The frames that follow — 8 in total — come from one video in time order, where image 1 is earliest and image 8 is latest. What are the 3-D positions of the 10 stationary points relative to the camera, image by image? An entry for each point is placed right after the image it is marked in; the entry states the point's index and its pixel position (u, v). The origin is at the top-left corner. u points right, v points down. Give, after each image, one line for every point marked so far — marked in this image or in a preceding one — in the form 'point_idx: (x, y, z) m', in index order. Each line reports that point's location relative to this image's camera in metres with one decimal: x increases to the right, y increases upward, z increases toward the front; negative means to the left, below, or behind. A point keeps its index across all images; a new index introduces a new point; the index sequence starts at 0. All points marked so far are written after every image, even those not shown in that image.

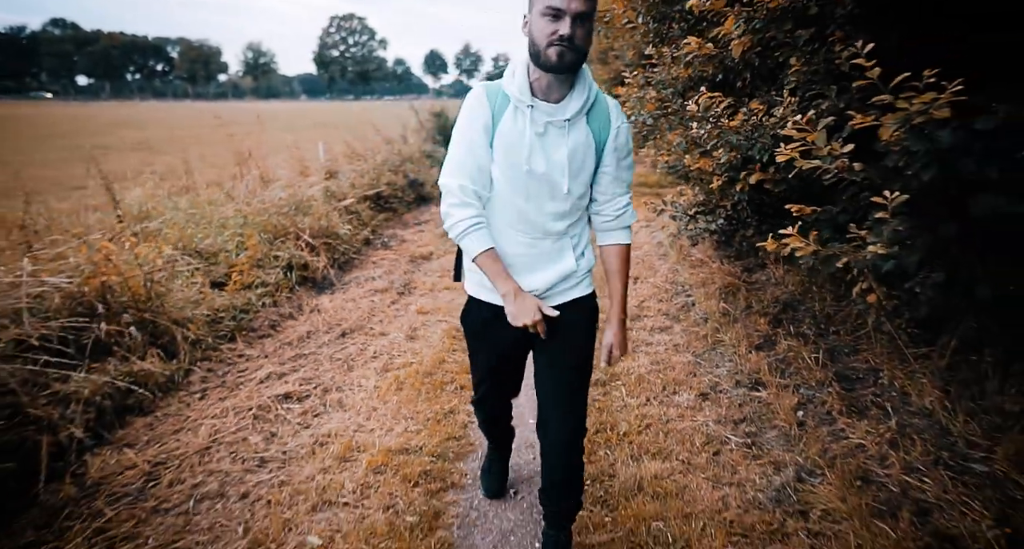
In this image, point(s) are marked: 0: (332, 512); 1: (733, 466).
0: (-0.7, -1.0, +2.4) m
1: (+1.0, -0.8, +2.6) m
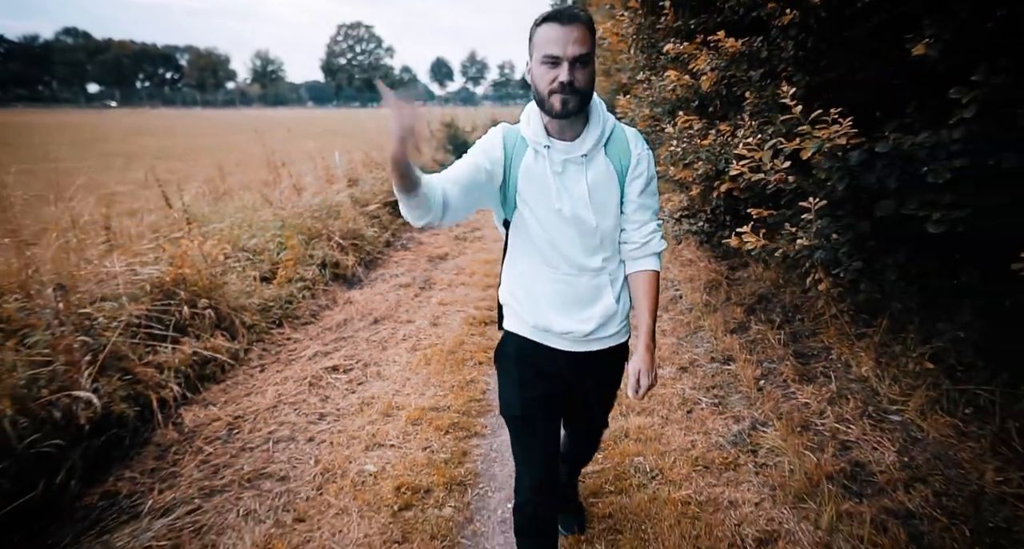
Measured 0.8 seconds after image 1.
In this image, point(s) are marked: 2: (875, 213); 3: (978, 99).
0: (-0.7, -0.9, +3.0) m
1: (+1.0, -0.8, +3.3) m
2: (+1.6, +0.3, +2.7) m
3: (+1.8, +0.7, +2.3) m
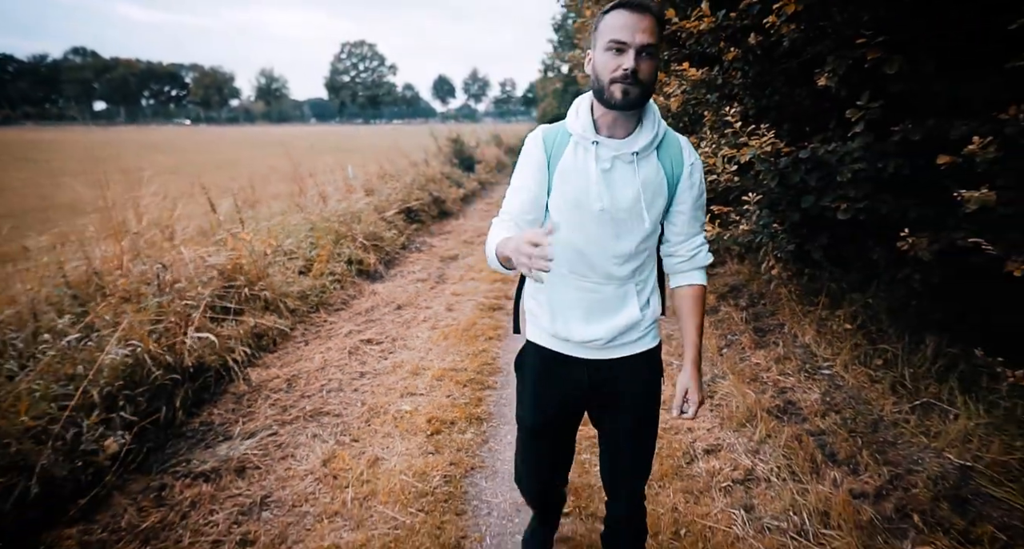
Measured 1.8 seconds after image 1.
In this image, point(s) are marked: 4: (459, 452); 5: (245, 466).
0: (-0.6, -0.8, +3.8) m
1: (+1.1, -0.7, +4.0) m
2: (+1.7, +0.4, +3.5) m
3: (+1.8, +0.8, +3.0) m
4: (-0.3, -0.9, +3.2) m
5: (-1.3, -1.0, +3.0) m
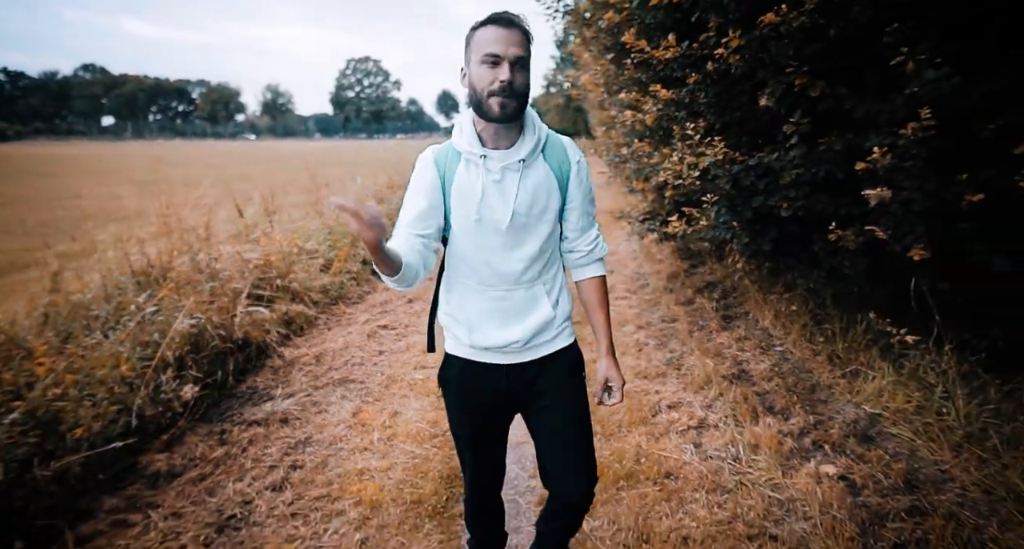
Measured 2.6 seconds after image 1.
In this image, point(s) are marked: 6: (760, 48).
0: (-0.6, -0.7, +4.4) m
1: (+1.1, -0.6, +4.7) m
2: (+1.7, +0.5, +4.1) m
3: (+1.8, +0.9, +3.7) m
4: (-0.3, -0.9, +3.8) m
5: (-1.4, -0.9, +3.6) m
6: (+1.5, +1.4, +3.7) m
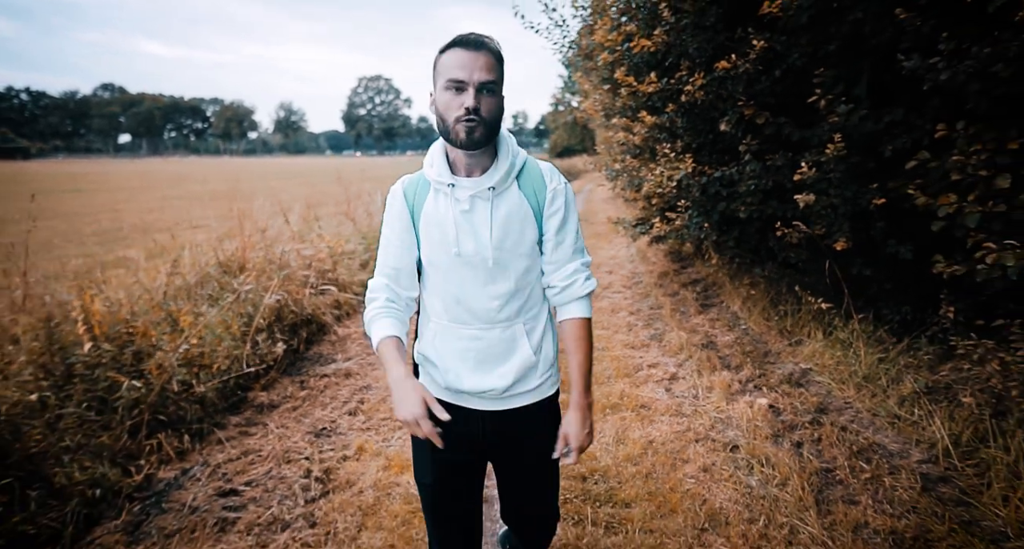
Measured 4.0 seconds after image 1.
0: (-0.5, -0.6, +5.5) m
1: (+1.2, -0.5, +5.7) m
2: (+1.8, +0.6, +5.1) m
3: (+1.9, +1.0, +4.7) m
4: (-0.2, -0.8, +4.8) m
5: (-1.3, -0.8, +4.6) m
6: (+1.6, +1.5, +4.7) m
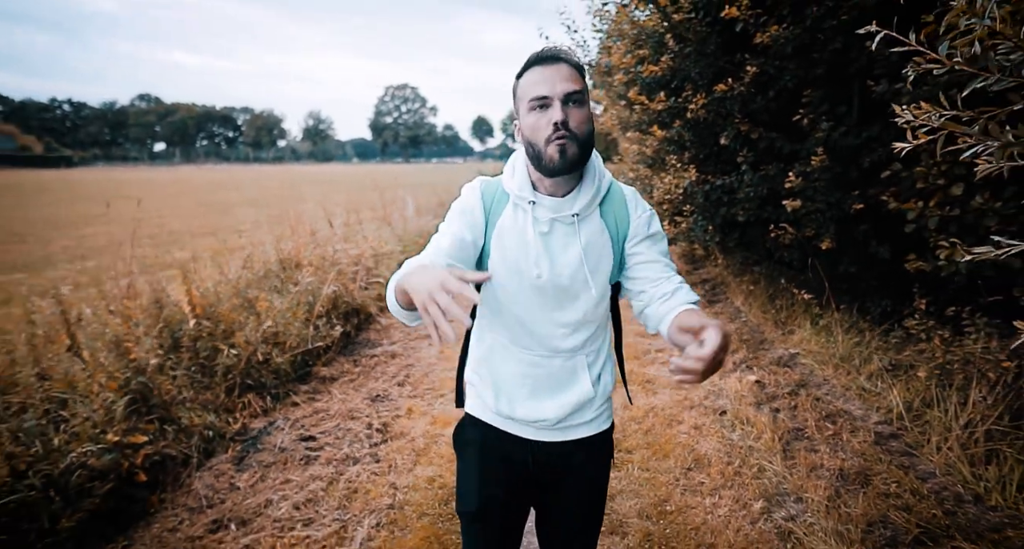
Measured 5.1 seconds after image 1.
0: (-0.3, -0.6, +6.2) m
1: (+1.4, -0.5, +6.3) m
2: (+2.0, +0.6, +5.7) m
3: (+2.1, +1.0, +5.4) m
4: (0.0, -0.7, +5.5) m
5: (-1.1, -0.7, +5.4) m
6: (+1.9, +1.5, +5.4) m
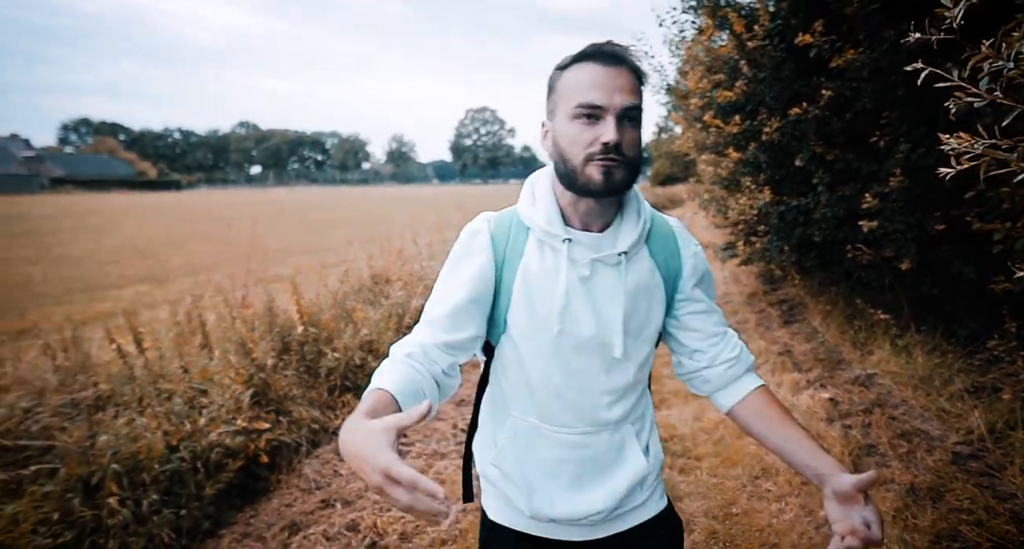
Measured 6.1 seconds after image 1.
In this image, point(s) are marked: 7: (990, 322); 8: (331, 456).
0: (+0.5, -0.8, +6.4) m
1: (+2.2, -0.7, +6.4) m
2: (+2.8, +0.4, +5.8) m
3: (+2.8, +0.8, +5.4) m
4: (+0.7, -0.9, +5.7) m
5: (-0.3, -0.9, +5.7) m
6: (+2.6, +1.4, +5.5) m
7: (+3.7, -0.4, +4.7) m
8: (-1.2, -1.2, +3.9) m
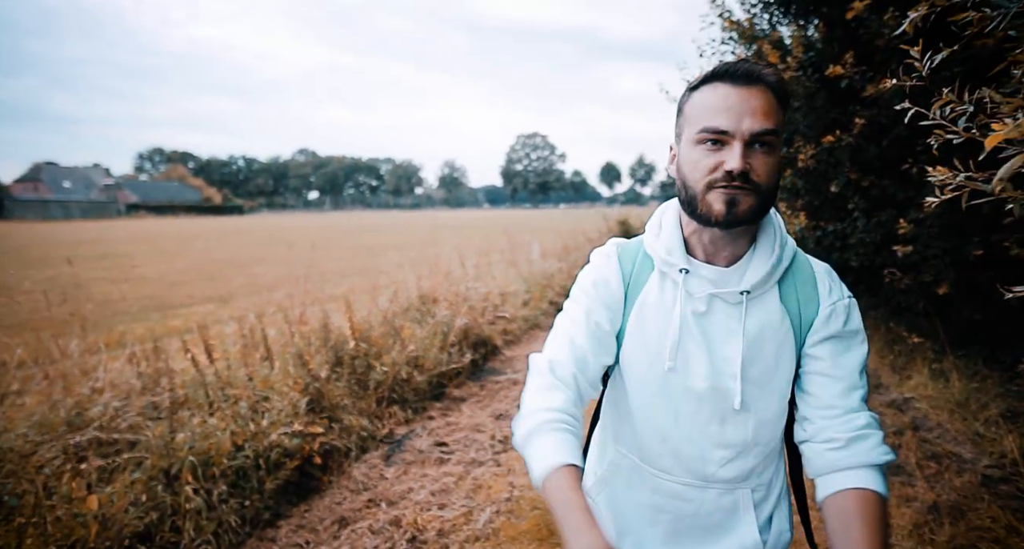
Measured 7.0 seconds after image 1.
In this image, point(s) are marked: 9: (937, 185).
0: (+0.9, -1.0, +6.6) m
1: (+2.7, -1.0, +6.4) m
2: (+3.1, +0.2, +5.8) m
3: (+3.2, +0.6, +5.5) m
4: (+1.1, -1.1, +5.9) m
5: (0.0, -1.1, +6.0) m
6: (+3.0, +1.1, +5.6) m
7: (+4.0, -0.6, +4.6) m
8: (-1.0, -1.3, +4.2) m
9: (+1.5, +0.3, +2.1) m
